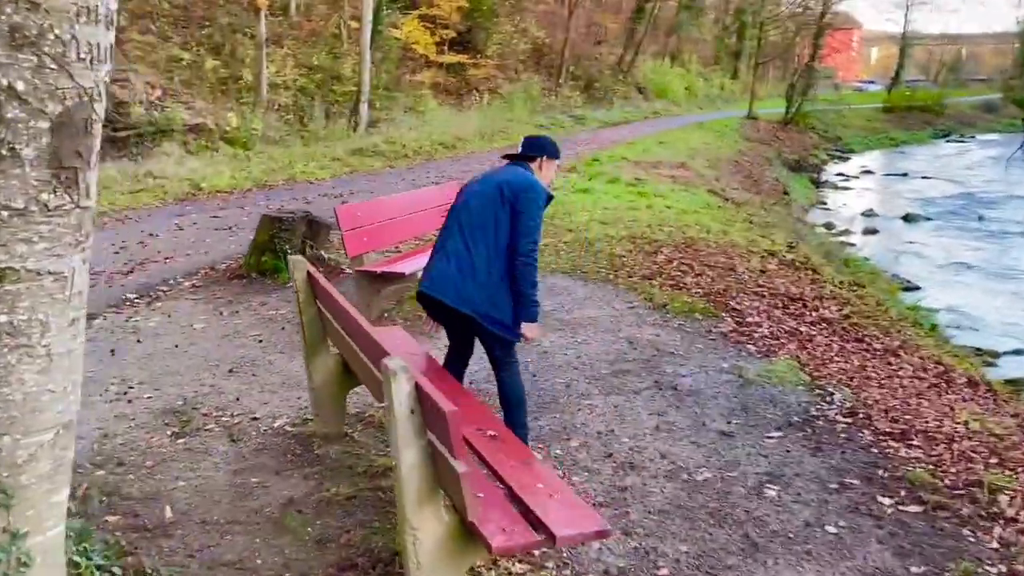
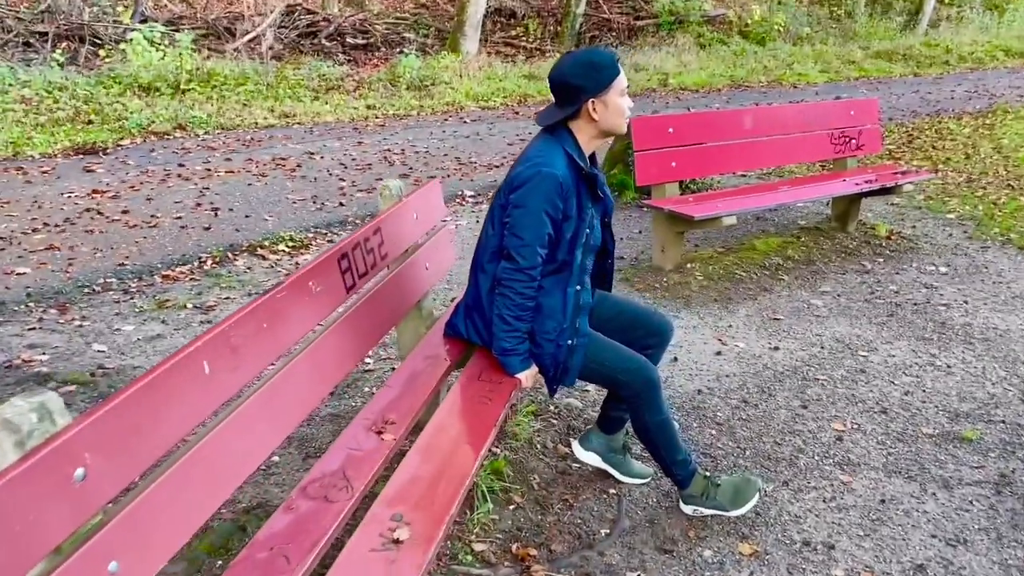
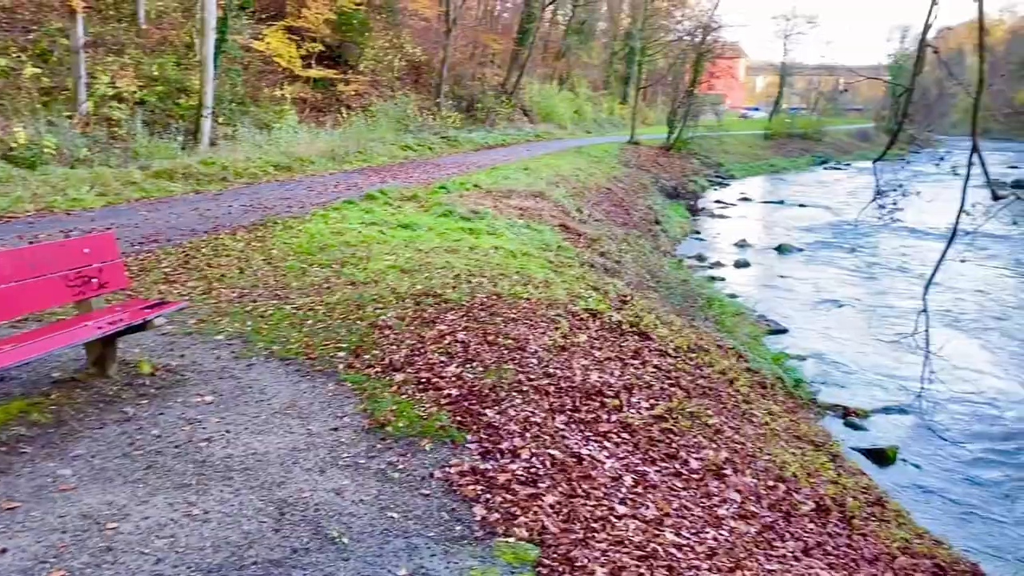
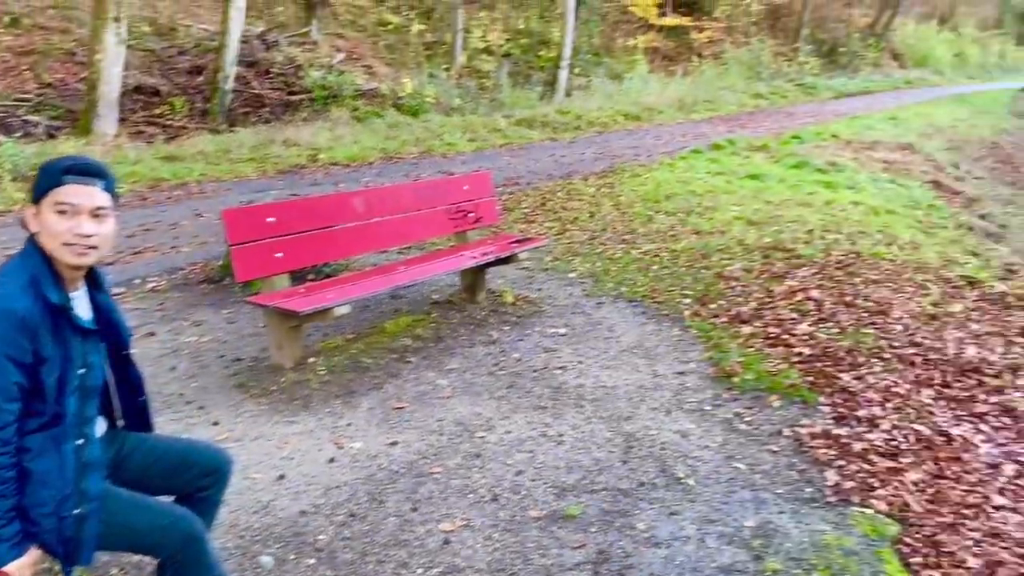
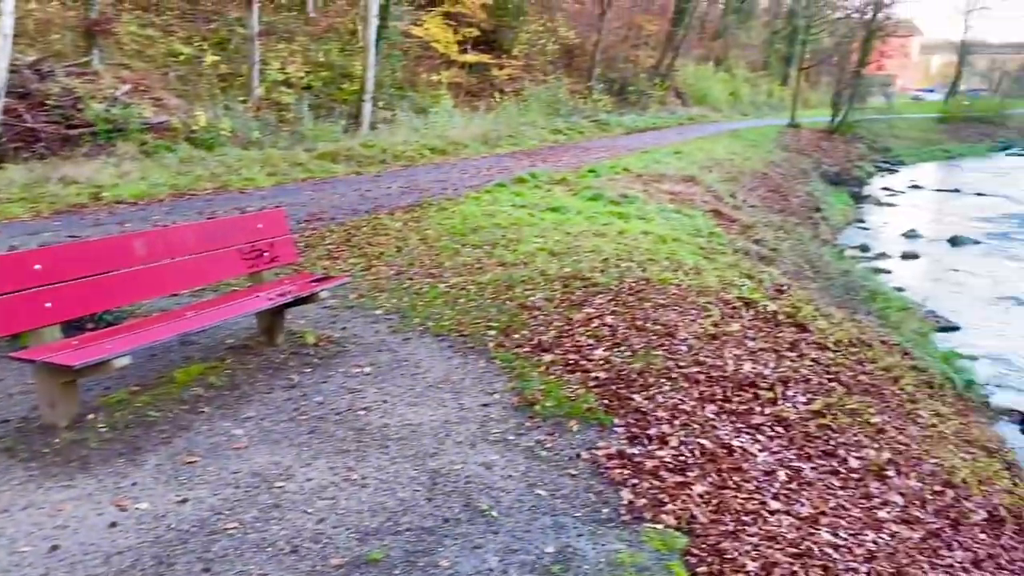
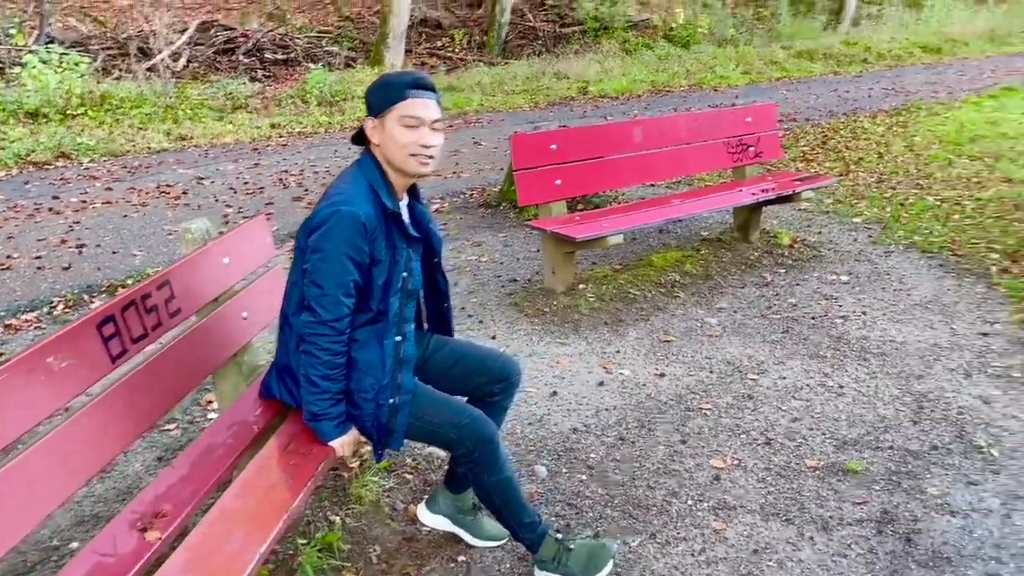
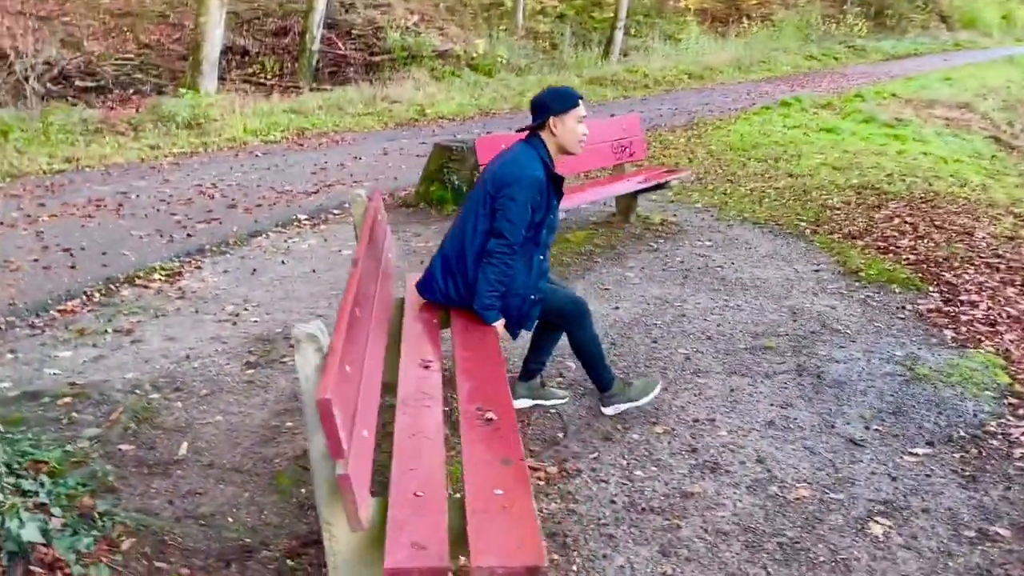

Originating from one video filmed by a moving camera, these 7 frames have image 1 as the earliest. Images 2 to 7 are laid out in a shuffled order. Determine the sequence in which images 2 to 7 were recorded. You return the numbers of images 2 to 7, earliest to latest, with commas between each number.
7, 2, 6, 4, 5, 3
